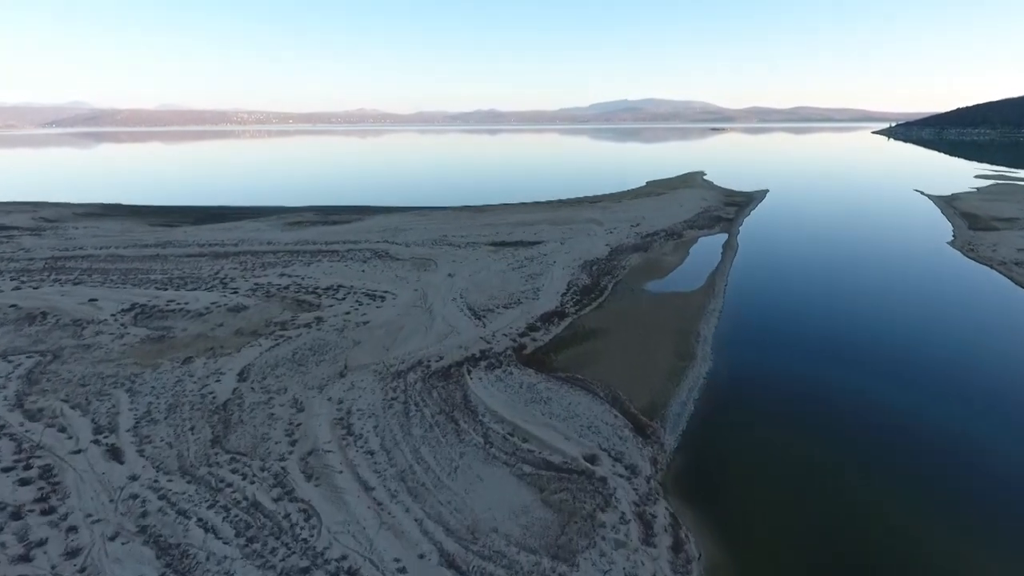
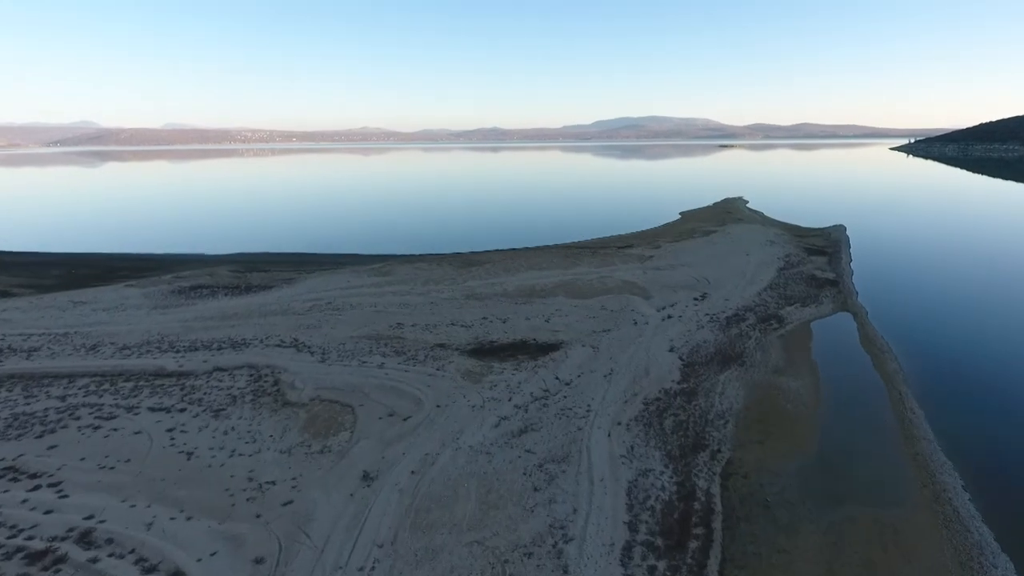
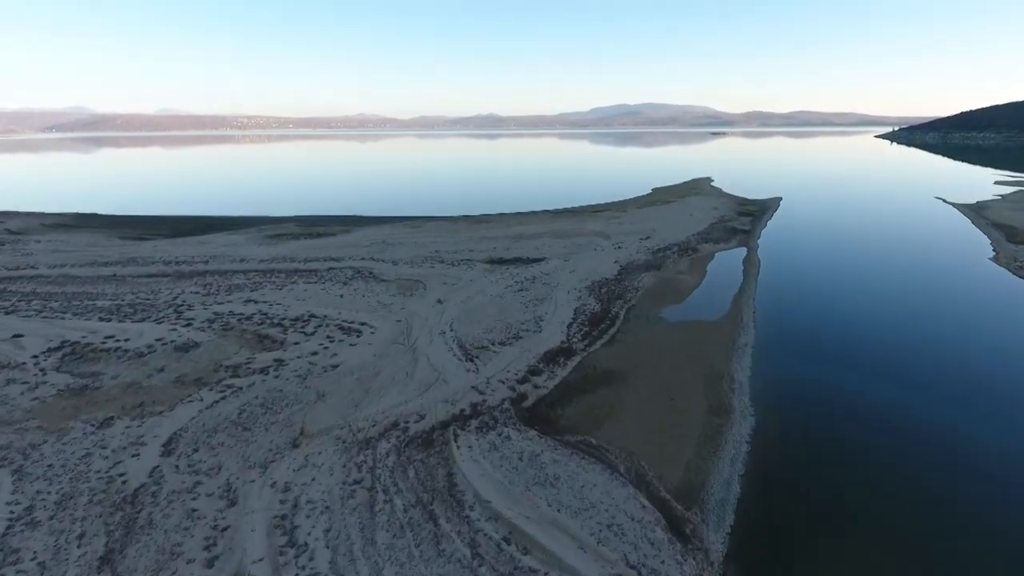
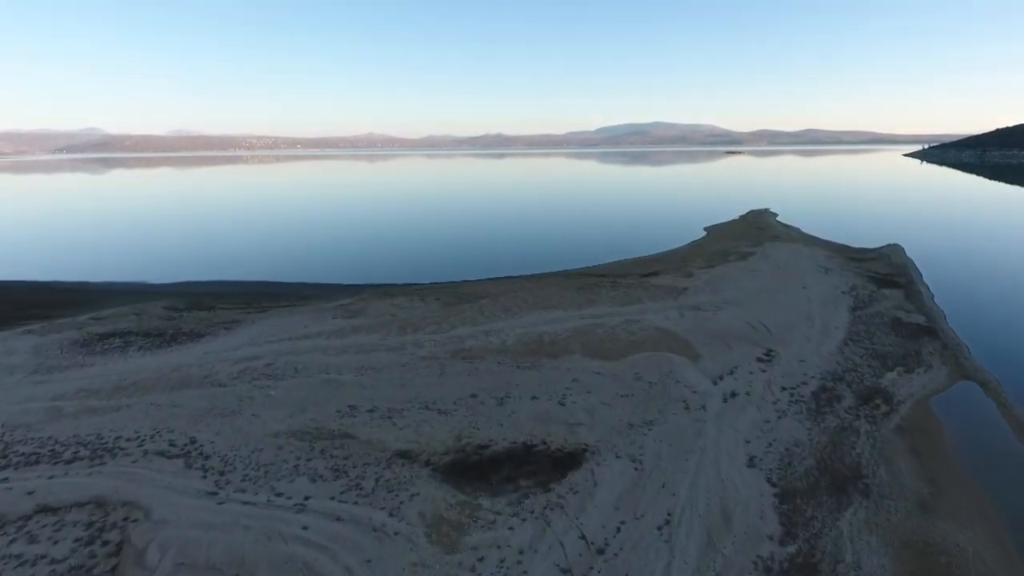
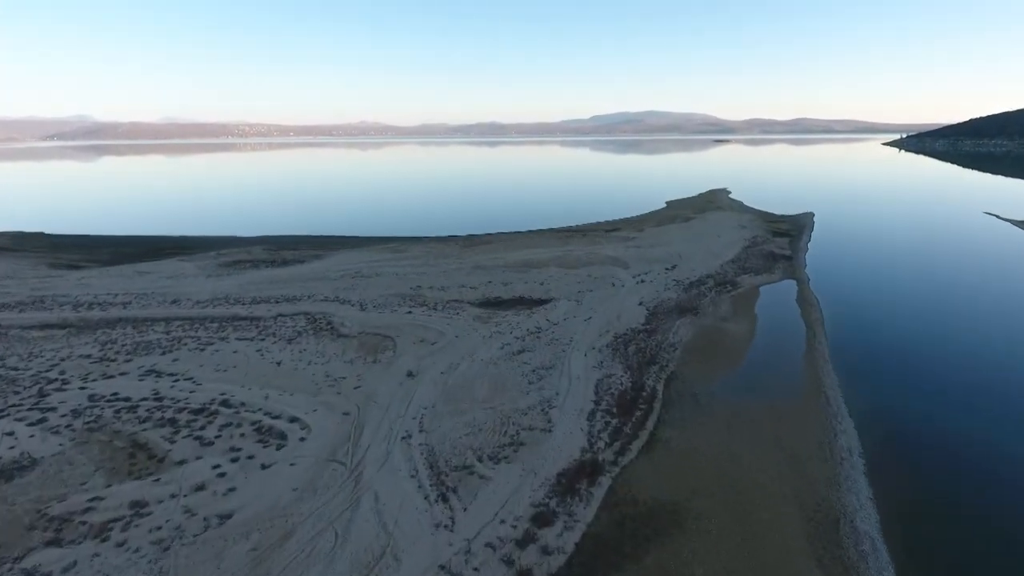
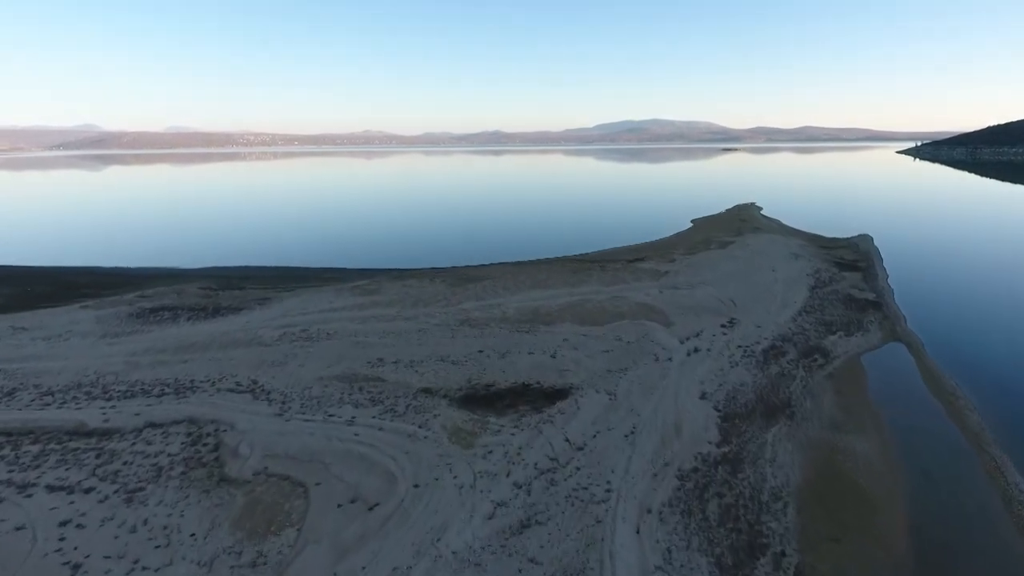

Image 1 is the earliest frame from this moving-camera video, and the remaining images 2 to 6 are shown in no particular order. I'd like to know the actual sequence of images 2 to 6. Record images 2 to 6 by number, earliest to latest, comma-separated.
3, 5, 2, 6, 4
